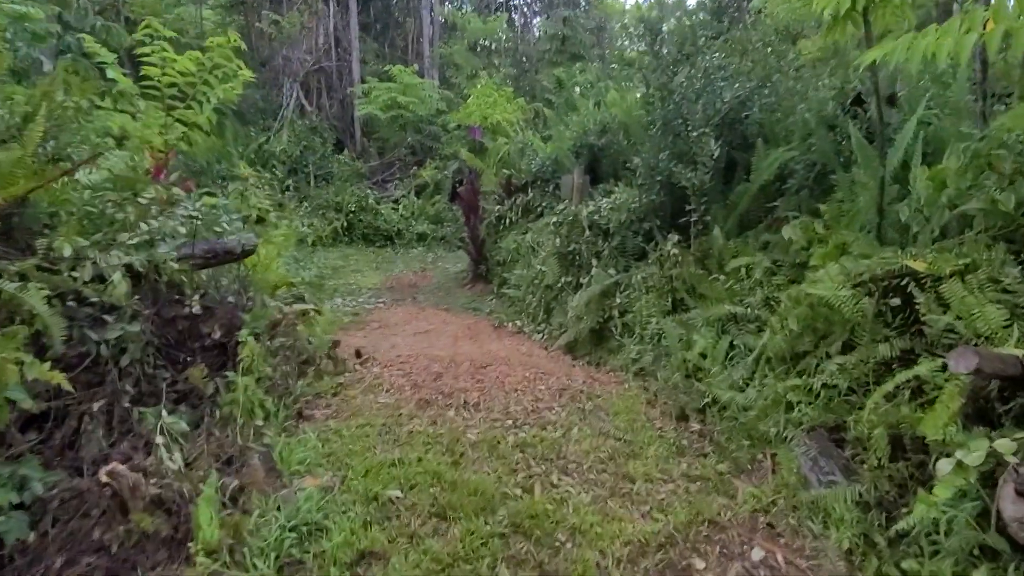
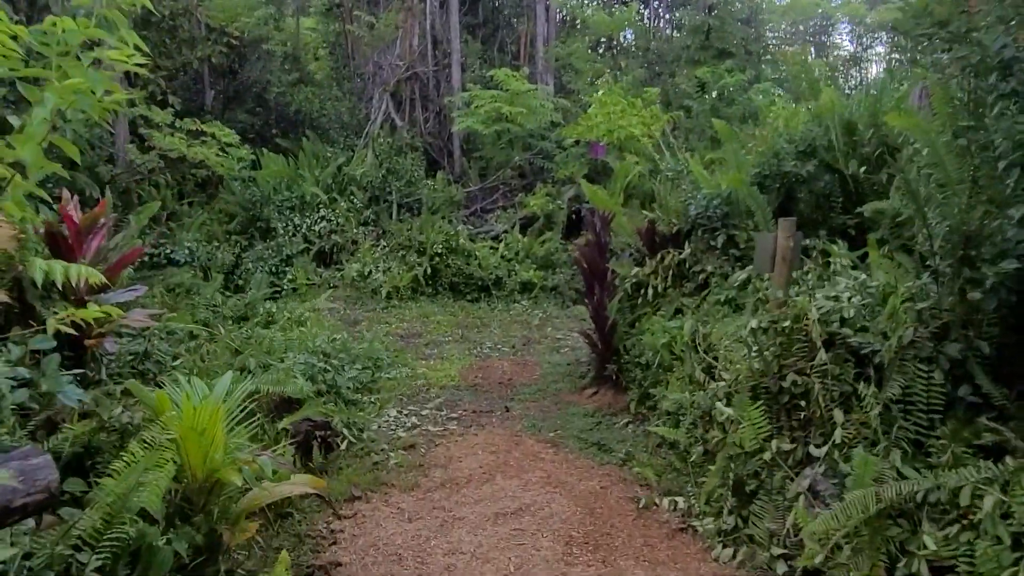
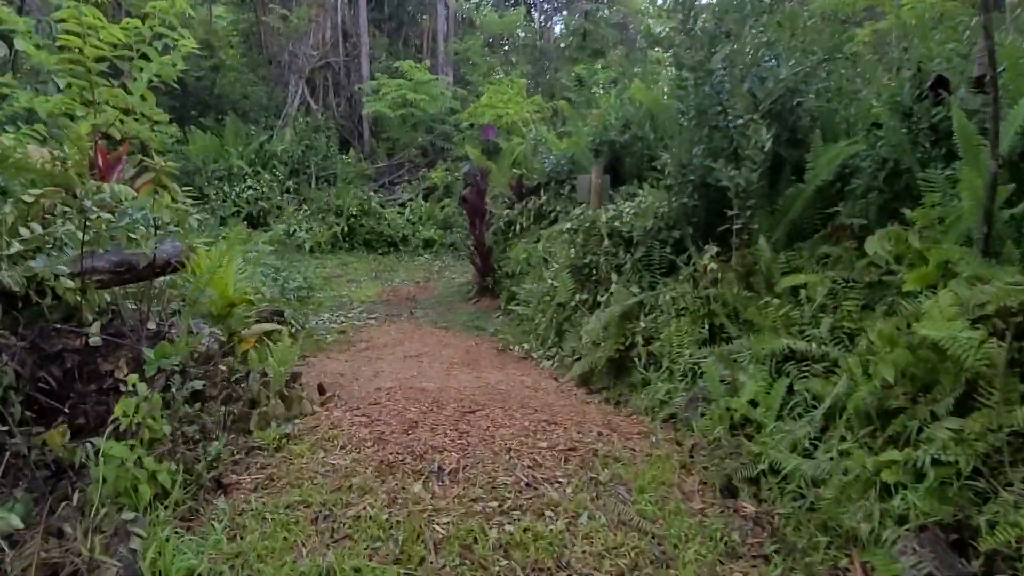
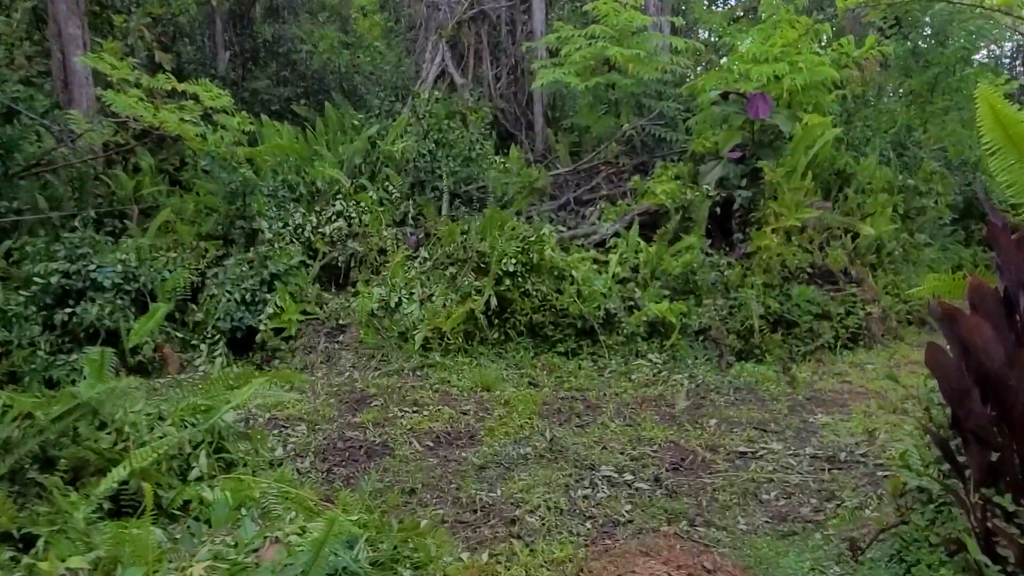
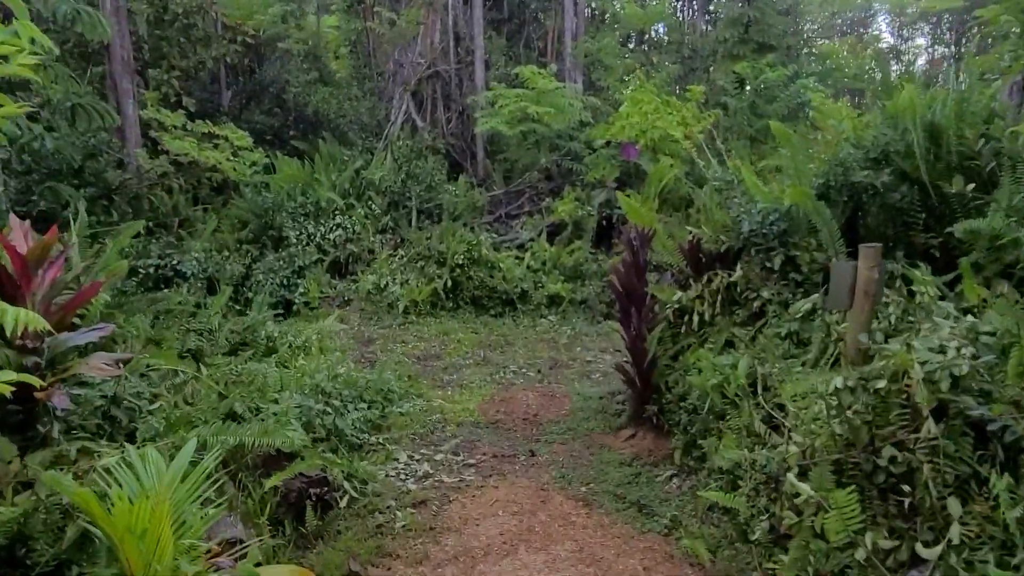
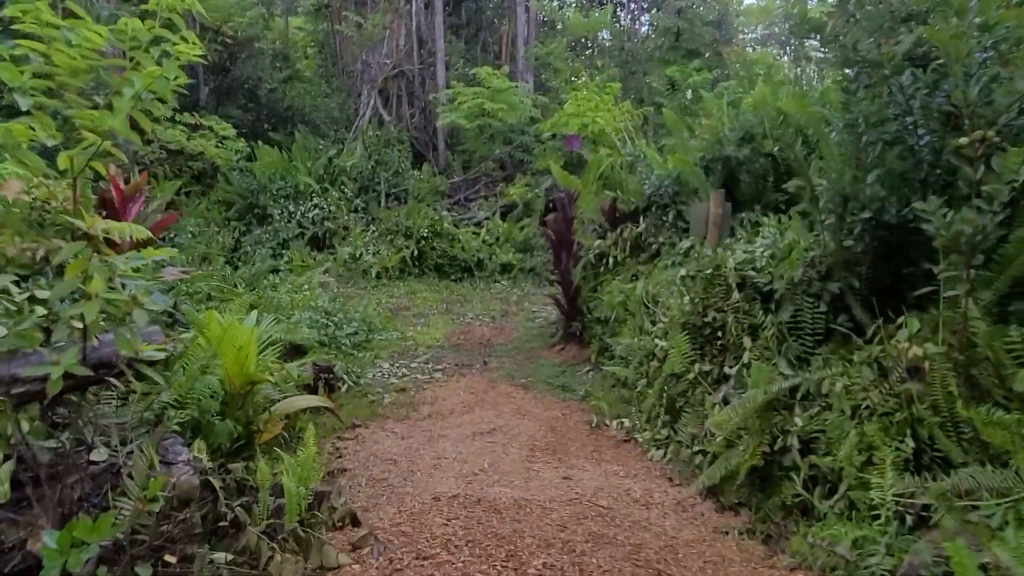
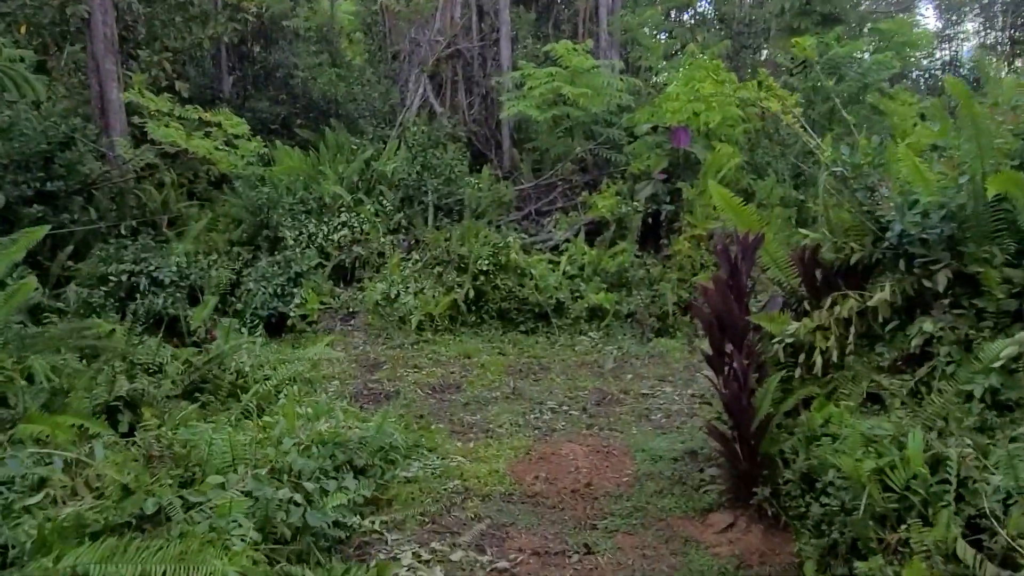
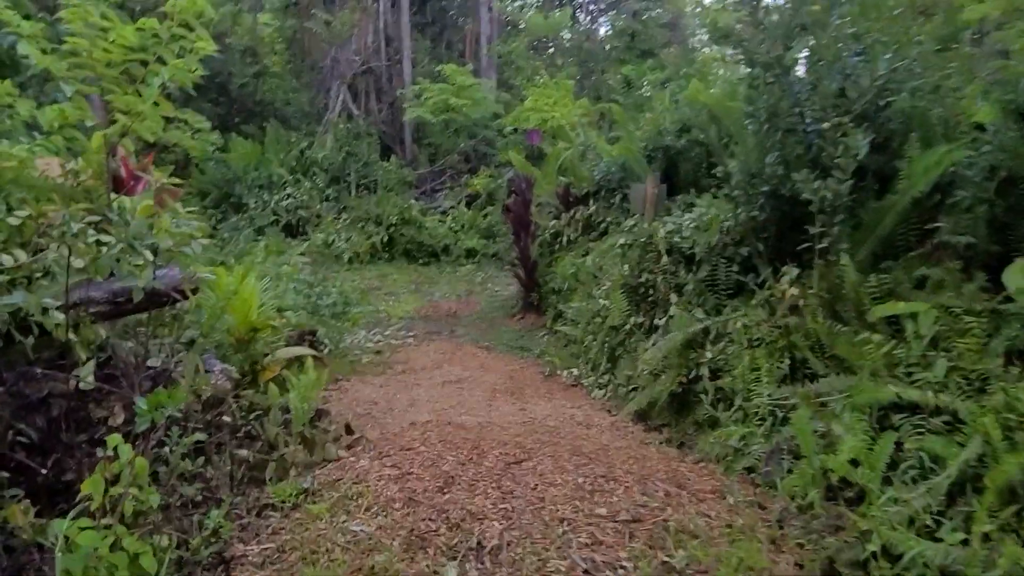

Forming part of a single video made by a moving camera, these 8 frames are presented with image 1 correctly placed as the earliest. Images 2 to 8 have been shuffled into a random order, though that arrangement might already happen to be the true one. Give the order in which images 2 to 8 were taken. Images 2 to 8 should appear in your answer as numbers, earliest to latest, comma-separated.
3, 8, 6, 2, 5, 7, 4
